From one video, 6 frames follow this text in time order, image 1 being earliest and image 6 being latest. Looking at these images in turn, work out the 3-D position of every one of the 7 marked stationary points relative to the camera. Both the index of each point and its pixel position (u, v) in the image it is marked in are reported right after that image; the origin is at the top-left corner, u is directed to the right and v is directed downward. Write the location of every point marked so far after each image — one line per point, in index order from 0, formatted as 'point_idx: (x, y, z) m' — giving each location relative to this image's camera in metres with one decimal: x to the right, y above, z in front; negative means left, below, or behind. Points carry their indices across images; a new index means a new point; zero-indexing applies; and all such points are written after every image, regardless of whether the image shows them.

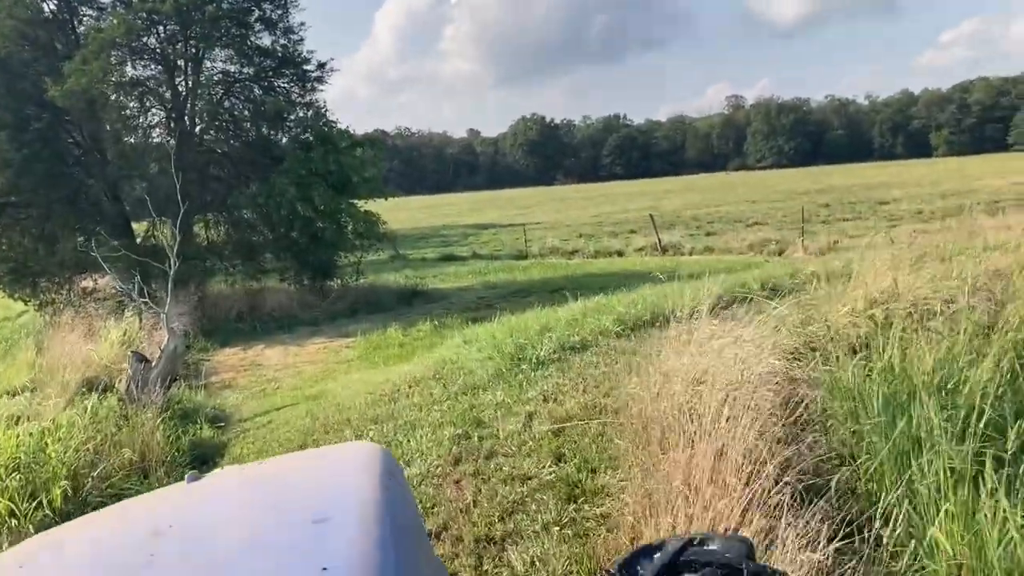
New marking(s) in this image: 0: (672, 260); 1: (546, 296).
0: (+3.1, +0.6, +18.3) m
1: (+0.5, -0.1, +14.4) m
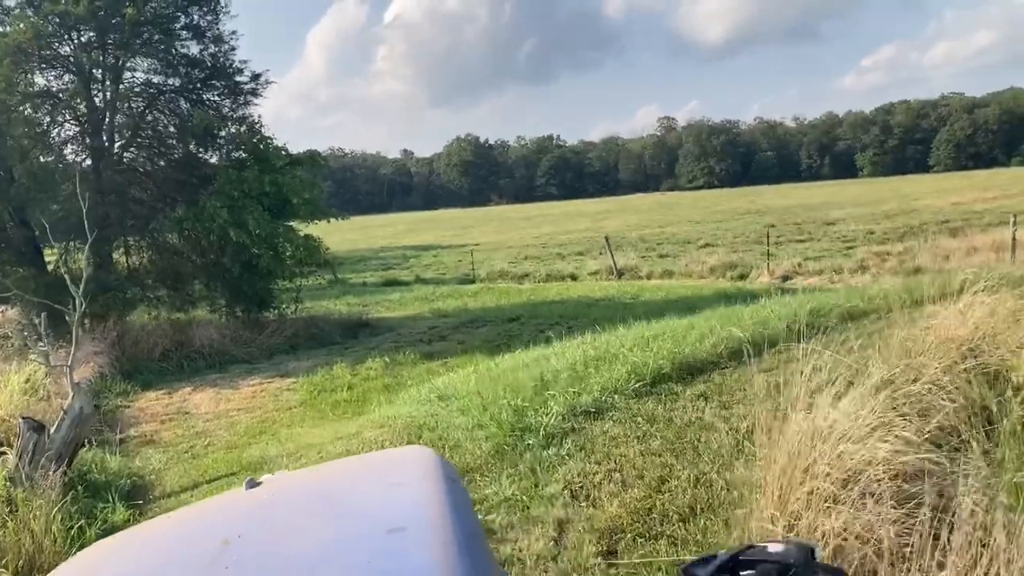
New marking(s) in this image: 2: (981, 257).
0: (+2.2, +0.1, +17.3) m
1: (-0.1, -0.5, +13.3) m
2: (+7.7, +0.5, +15.3) m
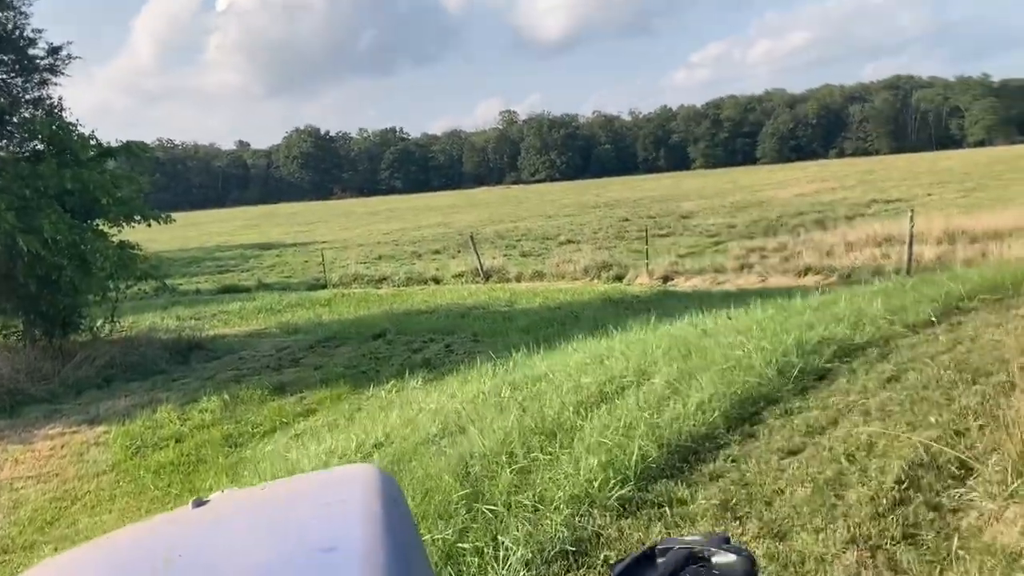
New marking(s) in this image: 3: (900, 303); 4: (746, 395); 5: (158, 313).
0: (-0.2, 0.0, +15.8) m
1: (-1.8, -0.7, +11.4) m
2: (+5.5, +0.5, +14.6) m
3: (+2.5, -0.1, +6.0) m
4: (+1.1, -0.5, +4.3) m
5: (-6.4, -0.5, +16.9) m
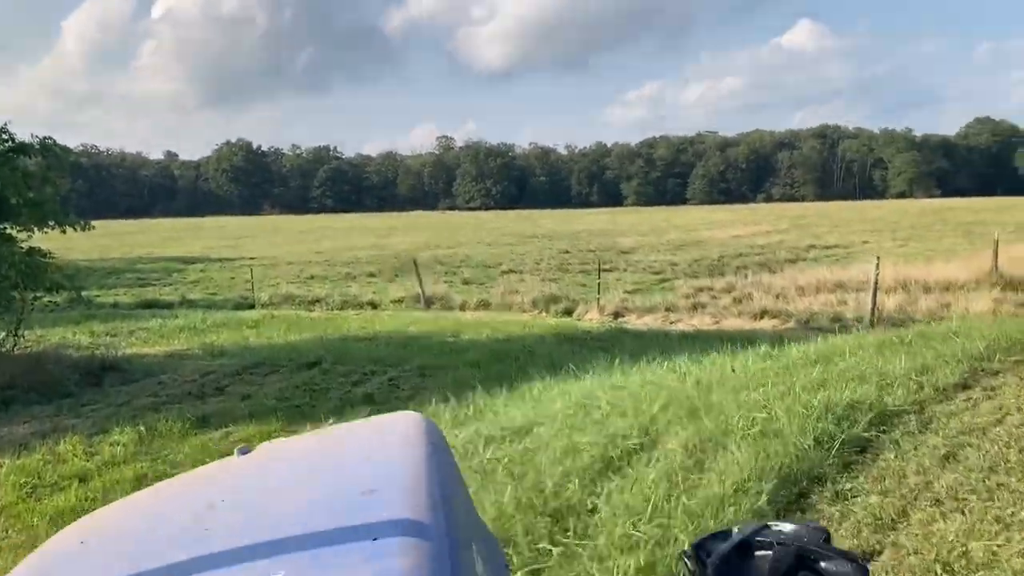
0: (-1.1, -0.5, +15.0) m
1: (-2.4, -1.0, +10.5) m
2: (+4.7, -0.2, +14.3) m
3: (+2.3, -0.4, +5.4) m
4: (+1.0, -0.7, +3.5) m
5: (-7.4, -0.7, +15.6) m
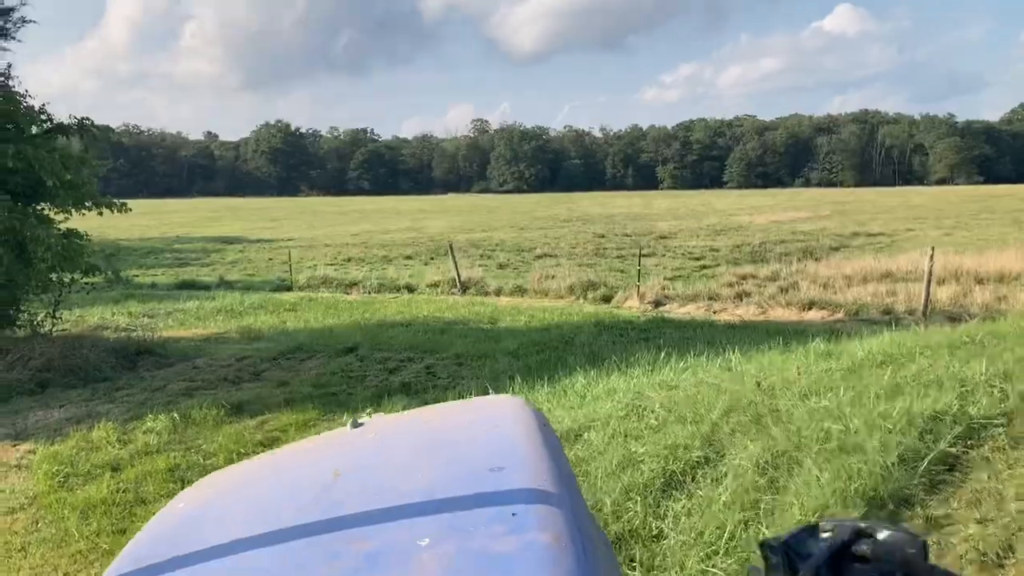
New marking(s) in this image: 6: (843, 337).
0: (-0.5, -0.3, +14.7) m
1: (-1.9, -0.8, +10.3) m
2: (+5.3, -0.1, +13.8) m
3: (+2.6, -0.4, +5.0) m
4: (+1.2, -0.7, +3.2) m
5: (-6.8, -0.3, +15.6) m
6: (+3.2, -0.5, +9.1) m
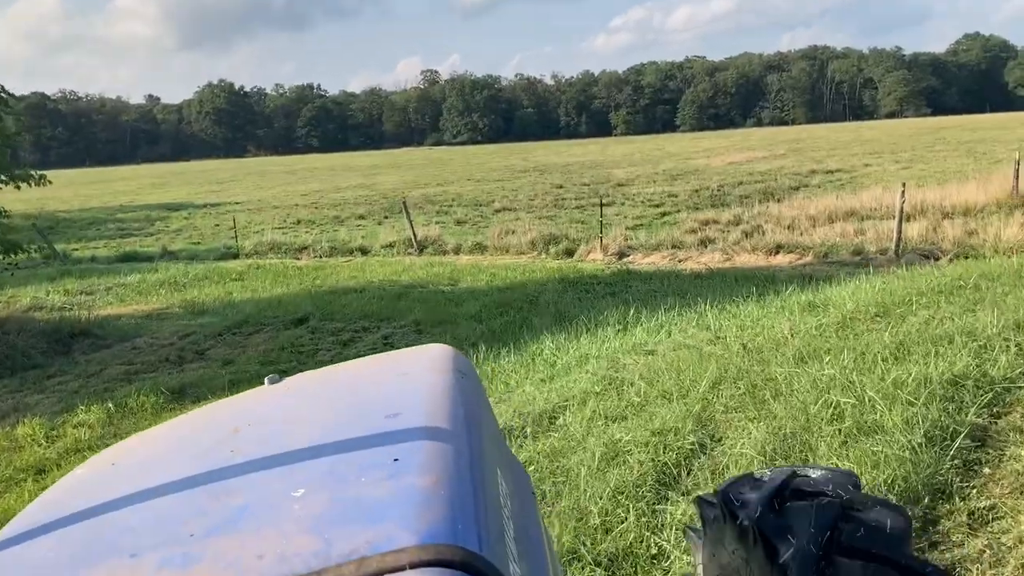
0: (-1.1, +0.4, +14.1) m
1: (-2.3, -0.5, +9.7) m
2: (+4.7, +0.8, +13.4) m
3: (+2.4, -0.1, +4.6) m
4: (+1.1, -0.6, +2.7) m
5: (-7.4, 0.0, +14.7) m
6: (+2.9, +0.1, +8.7) m
